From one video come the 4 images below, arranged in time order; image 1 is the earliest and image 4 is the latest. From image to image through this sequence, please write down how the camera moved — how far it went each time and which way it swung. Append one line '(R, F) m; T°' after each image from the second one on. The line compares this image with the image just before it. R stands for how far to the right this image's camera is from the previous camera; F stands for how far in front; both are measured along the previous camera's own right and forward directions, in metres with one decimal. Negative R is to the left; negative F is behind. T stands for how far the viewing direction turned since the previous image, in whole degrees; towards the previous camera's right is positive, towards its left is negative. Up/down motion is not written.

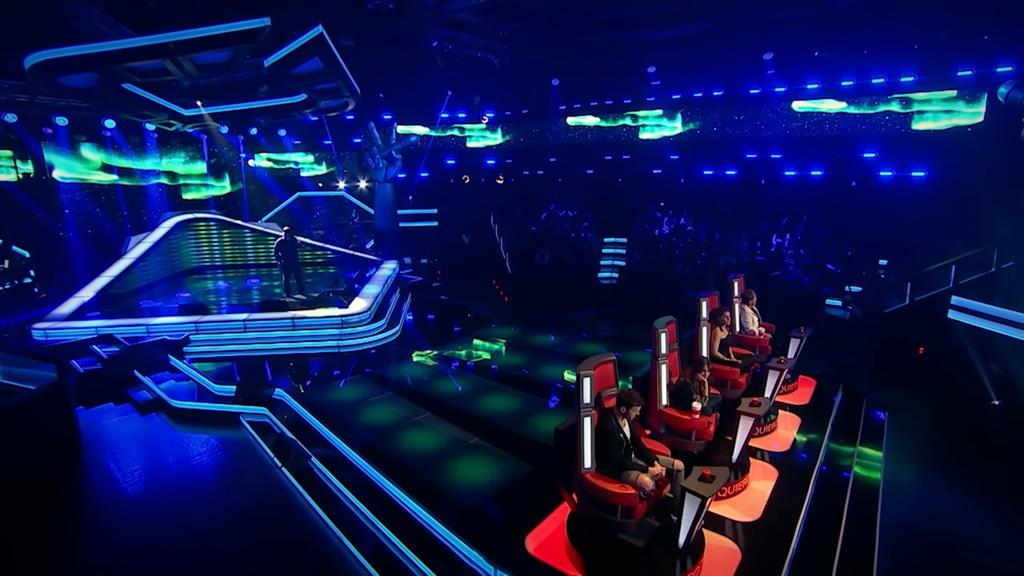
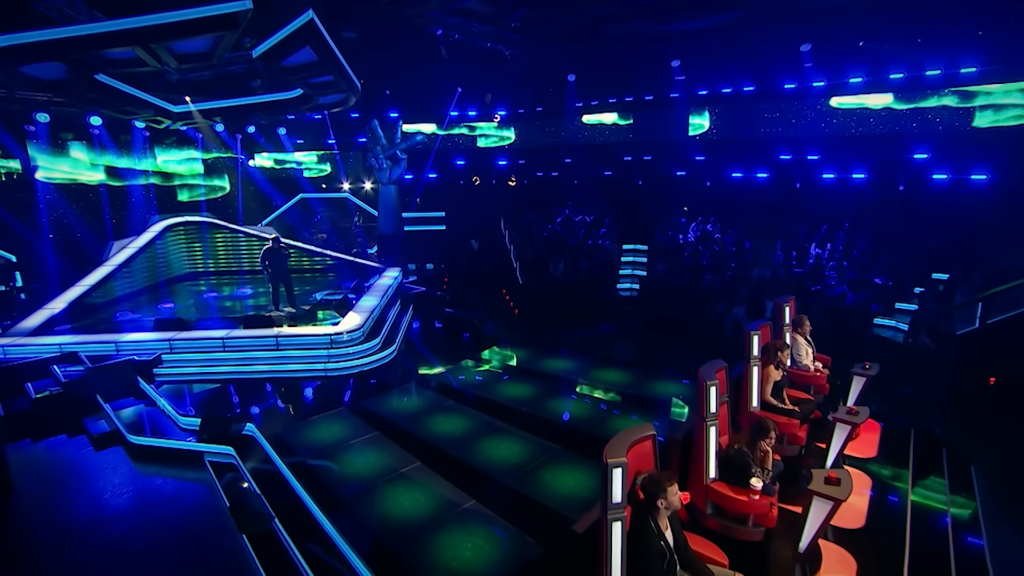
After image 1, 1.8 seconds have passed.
(0.0, +0.8) m; -1°
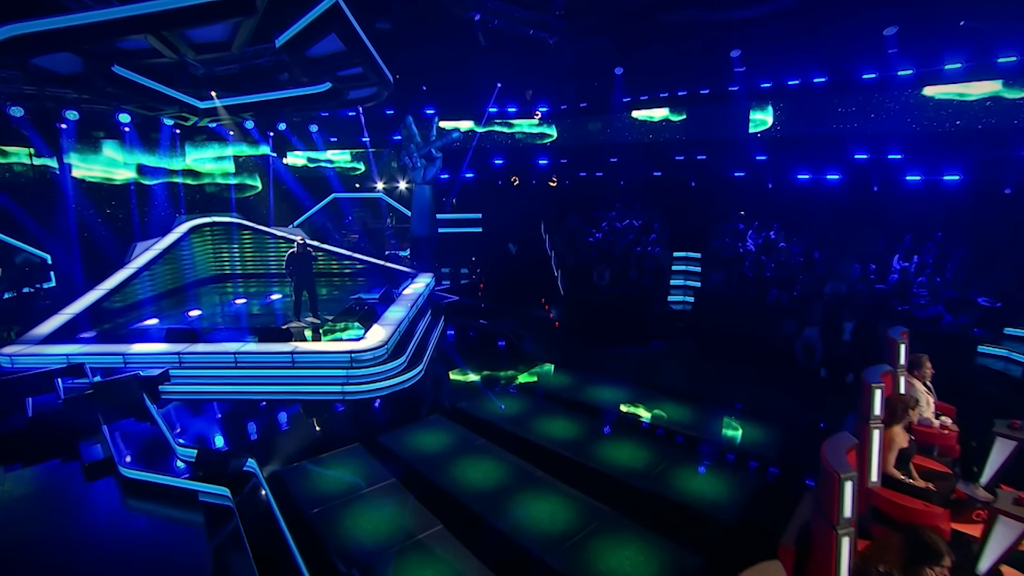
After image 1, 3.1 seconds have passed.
(0.0, +0.7) m; -4°
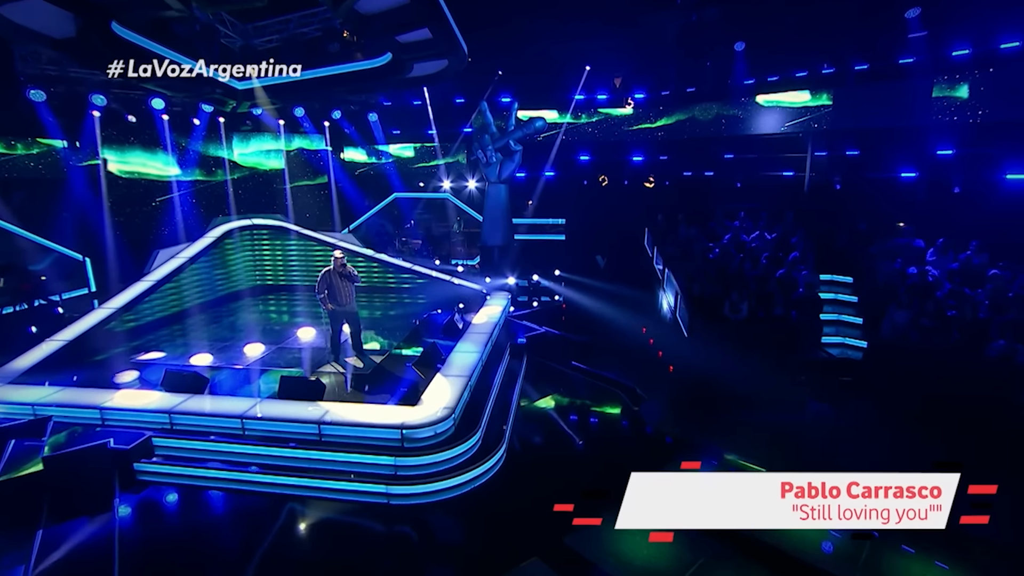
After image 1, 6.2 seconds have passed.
(-0.5, +1.8) m; -6°
